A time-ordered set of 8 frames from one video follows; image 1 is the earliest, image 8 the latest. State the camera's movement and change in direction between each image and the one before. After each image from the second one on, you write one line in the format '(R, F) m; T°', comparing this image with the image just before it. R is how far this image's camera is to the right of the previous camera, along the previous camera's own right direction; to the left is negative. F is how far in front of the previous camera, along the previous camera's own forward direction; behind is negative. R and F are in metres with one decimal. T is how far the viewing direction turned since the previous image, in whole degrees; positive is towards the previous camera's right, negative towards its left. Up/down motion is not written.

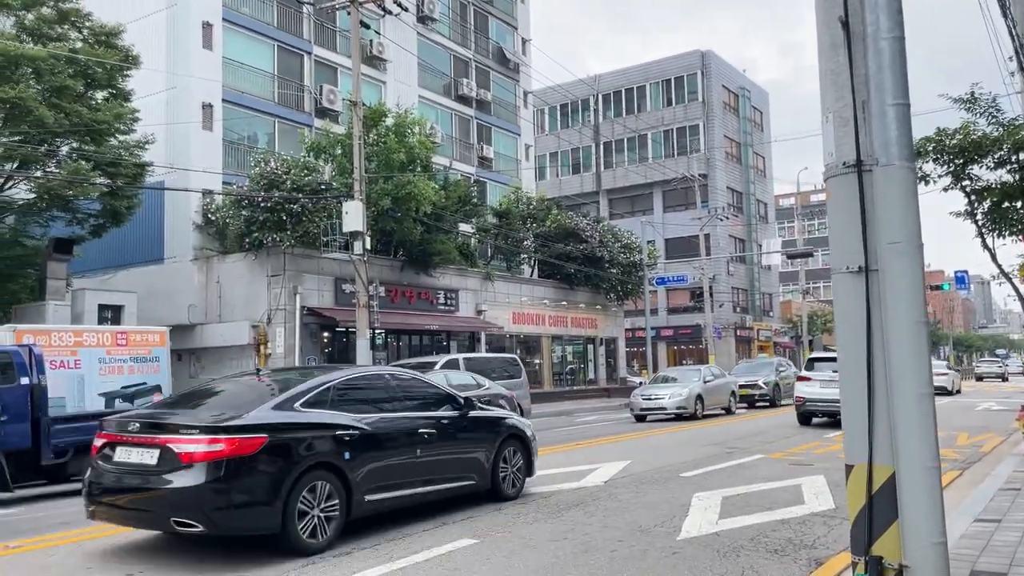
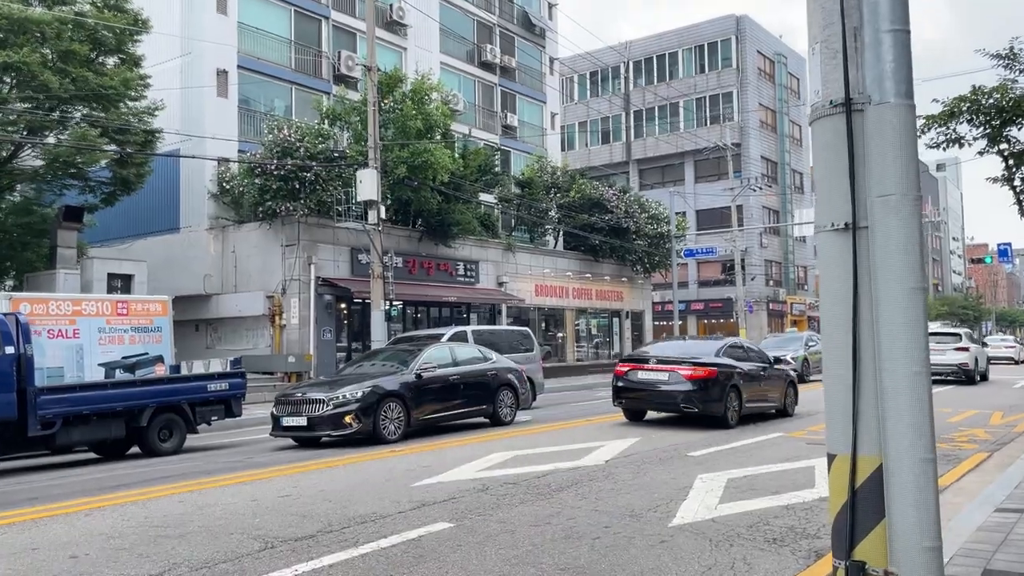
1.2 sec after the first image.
(+0.5, +0.6) m; -2°
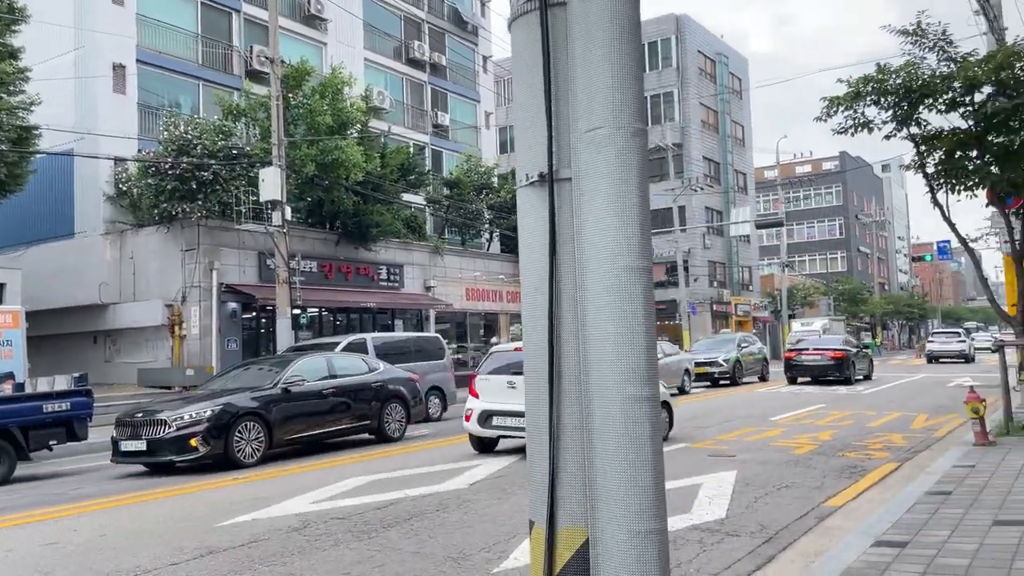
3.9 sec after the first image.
(+1.3, +1.3) m; +3°
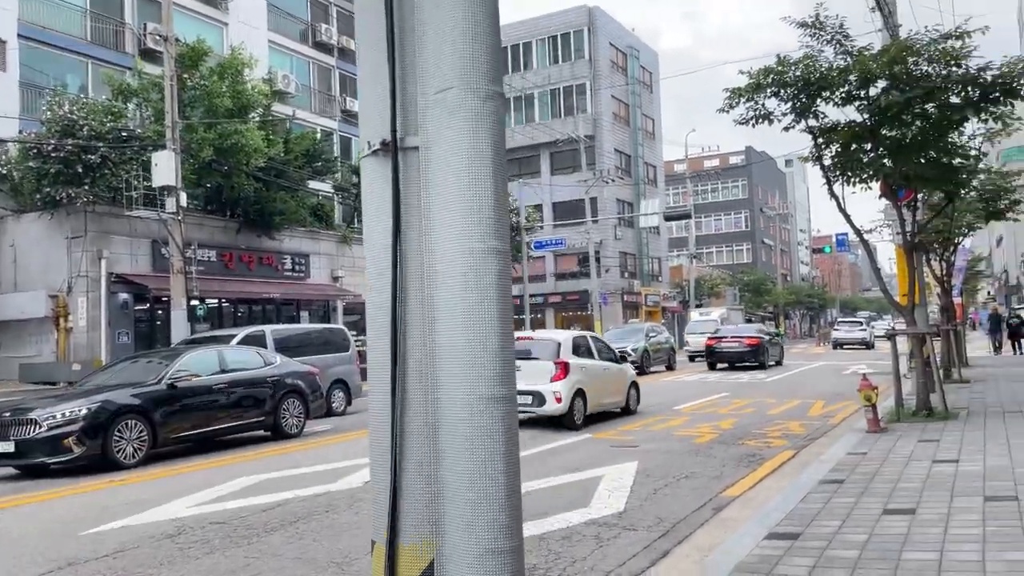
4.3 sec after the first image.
(+0.2, +0.3) m; +6°
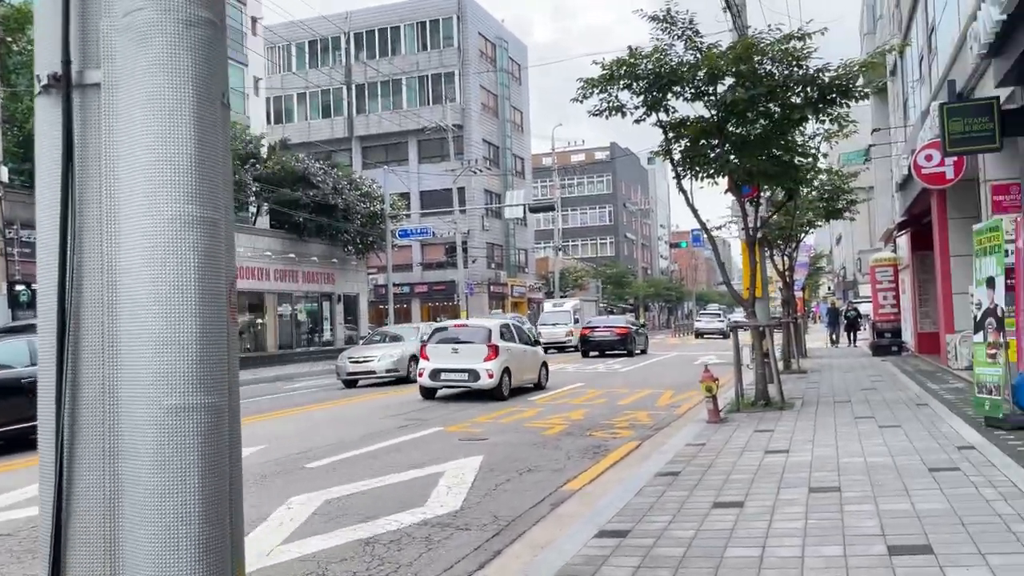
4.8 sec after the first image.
(+0.3, +0.4) m; +9°
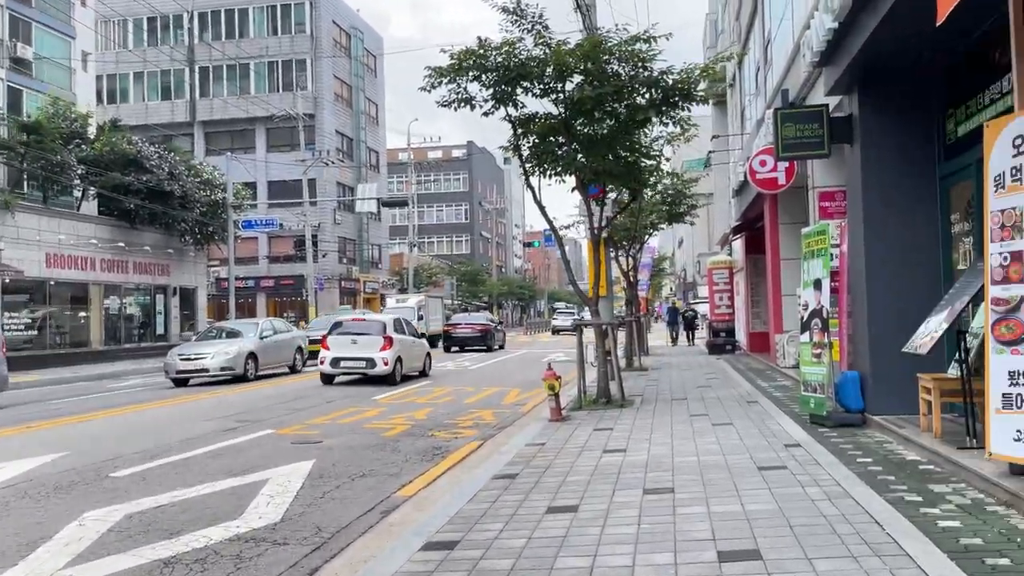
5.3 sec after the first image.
(+0.2, +0.4) m; +10°
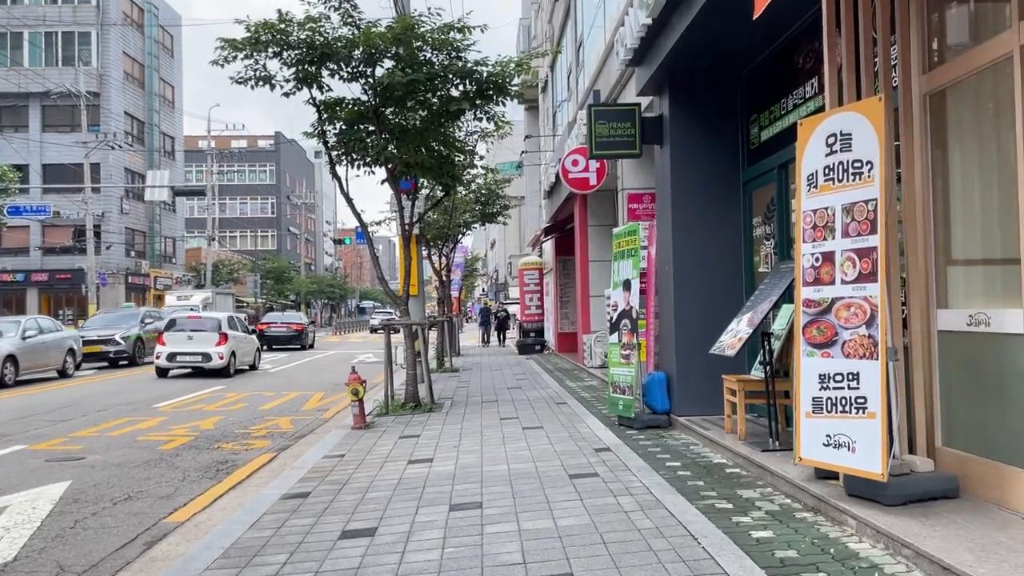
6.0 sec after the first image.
(+0.1, +0.6) m; +13°
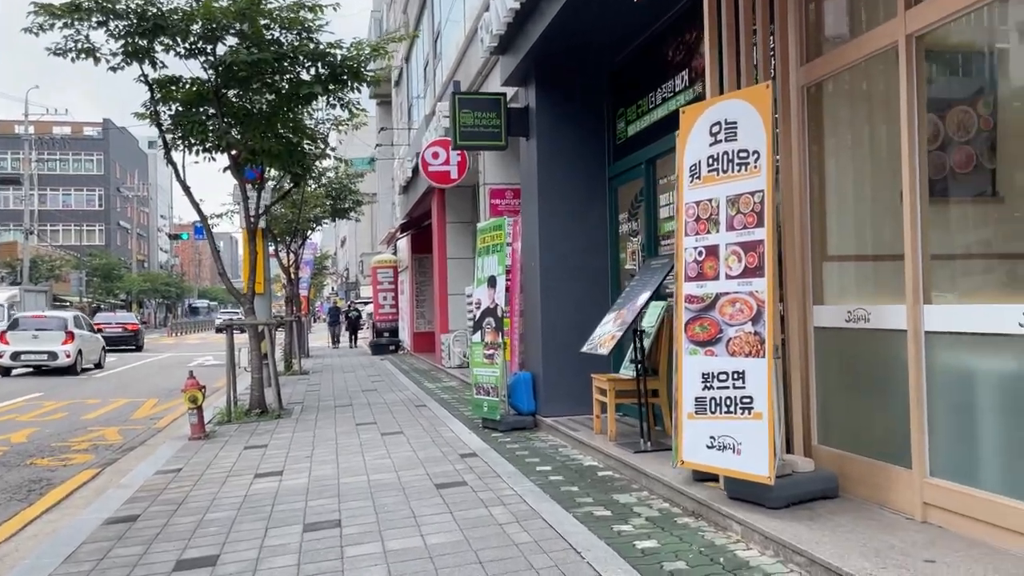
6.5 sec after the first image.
(-0.1, +0.4) m; +10°
